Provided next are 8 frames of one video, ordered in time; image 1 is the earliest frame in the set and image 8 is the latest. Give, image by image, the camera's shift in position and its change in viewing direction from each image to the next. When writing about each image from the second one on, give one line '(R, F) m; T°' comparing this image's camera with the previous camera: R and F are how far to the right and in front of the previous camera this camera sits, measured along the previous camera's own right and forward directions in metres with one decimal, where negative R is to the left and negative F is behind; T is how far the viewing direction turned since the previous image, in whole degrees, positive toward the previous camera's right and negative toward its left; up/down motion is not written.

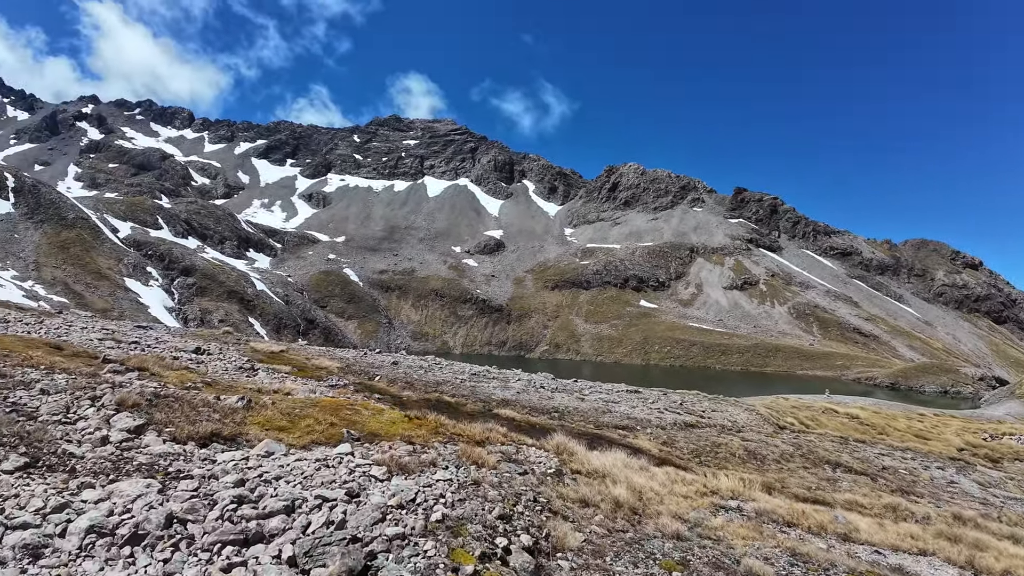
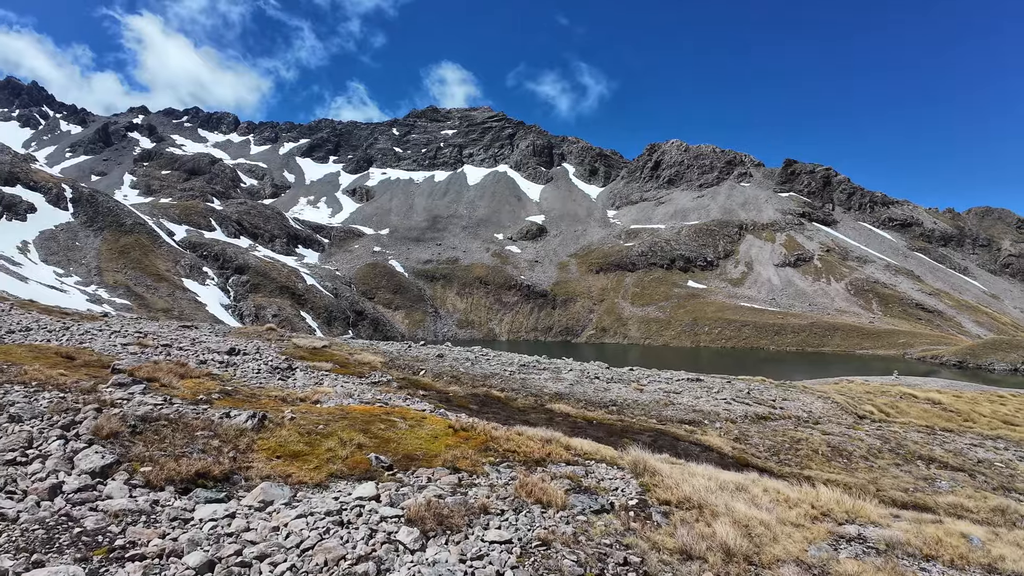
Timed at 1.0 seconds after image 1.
(-0.3, +2.3) m; -4°
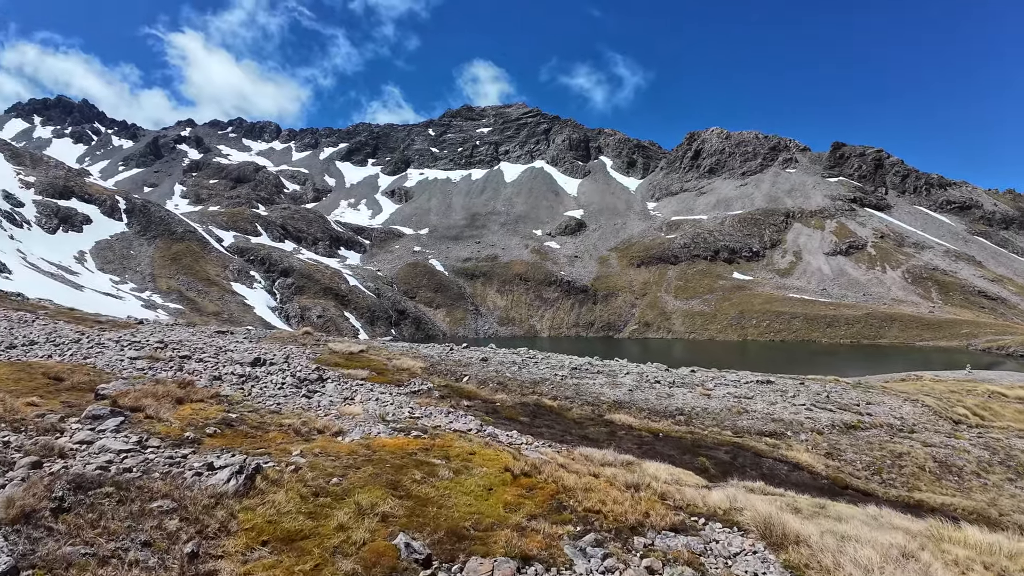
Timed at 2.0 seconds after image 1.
(-0.5, +2.8) m; -4°
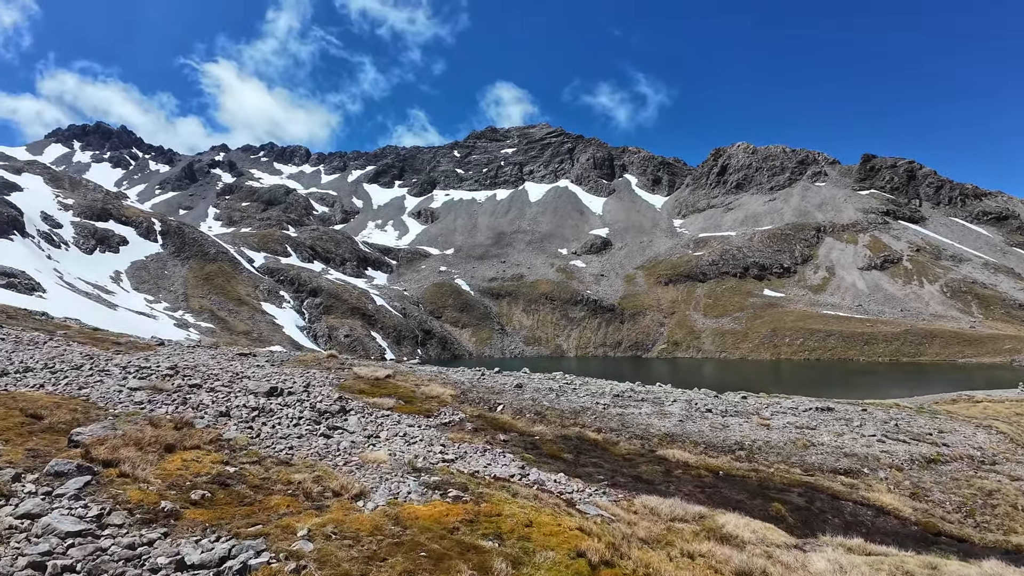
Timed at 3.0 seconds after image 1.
(-0.5, +2.1) m; -2°
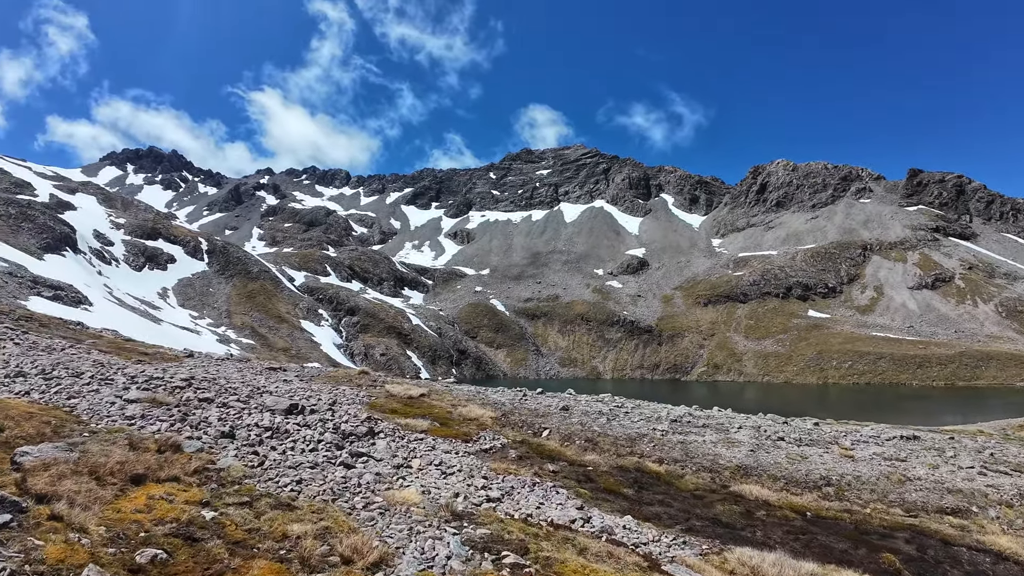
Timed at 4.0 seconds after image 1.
(-0.5, +2.4) m; -3°
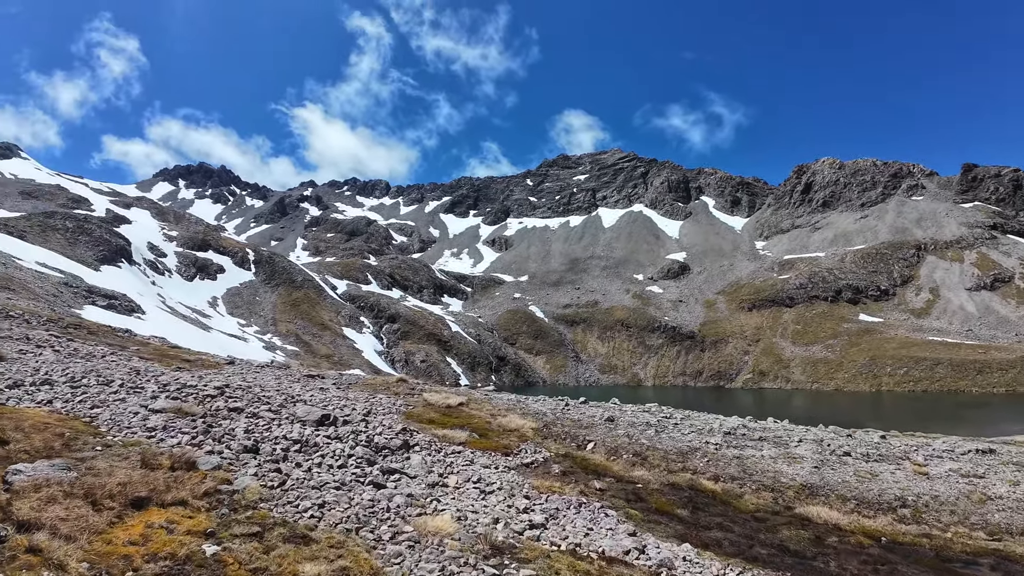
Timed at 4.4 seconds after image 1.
(-0.1, +1.0) m; -4°
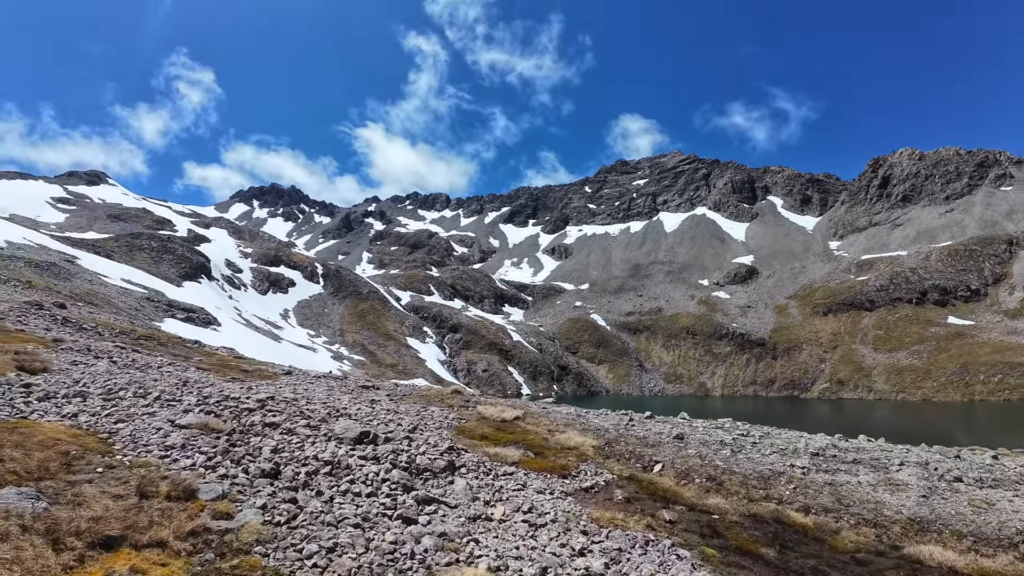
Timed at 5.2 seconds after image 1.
(+0.2, +1.6) m; -6°
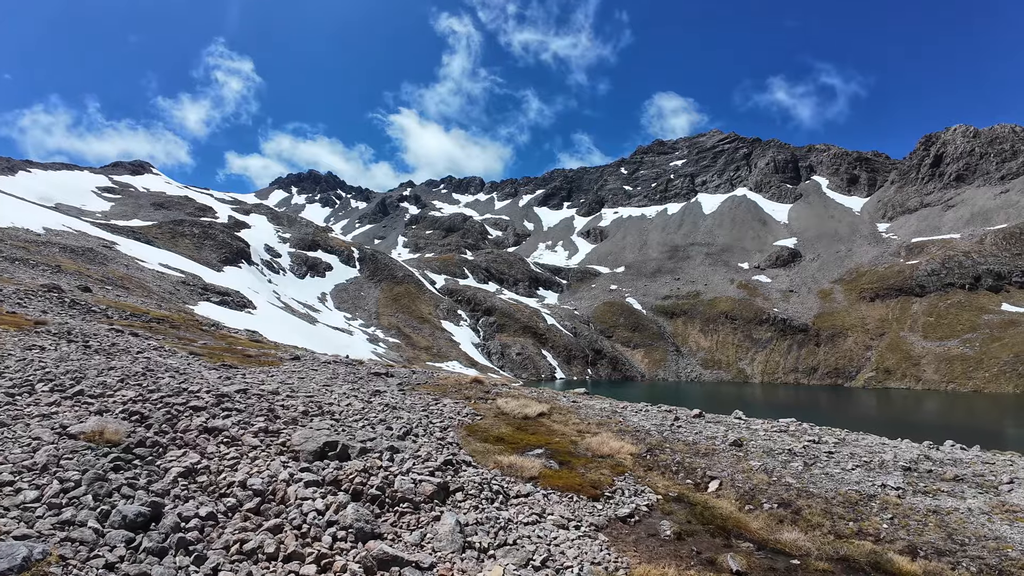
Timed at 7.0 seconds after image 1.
(+0.4, +3.7) m; -3°
